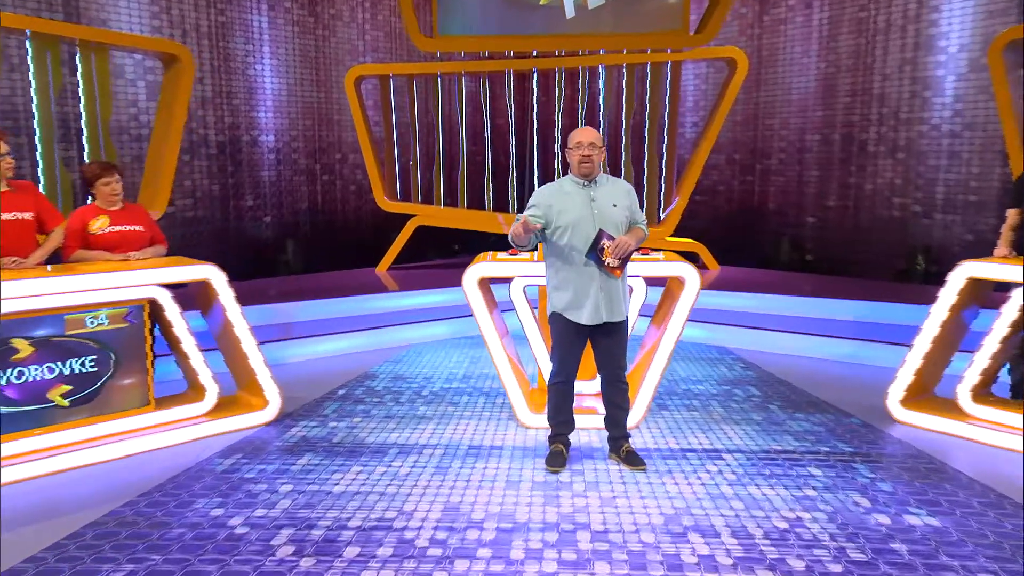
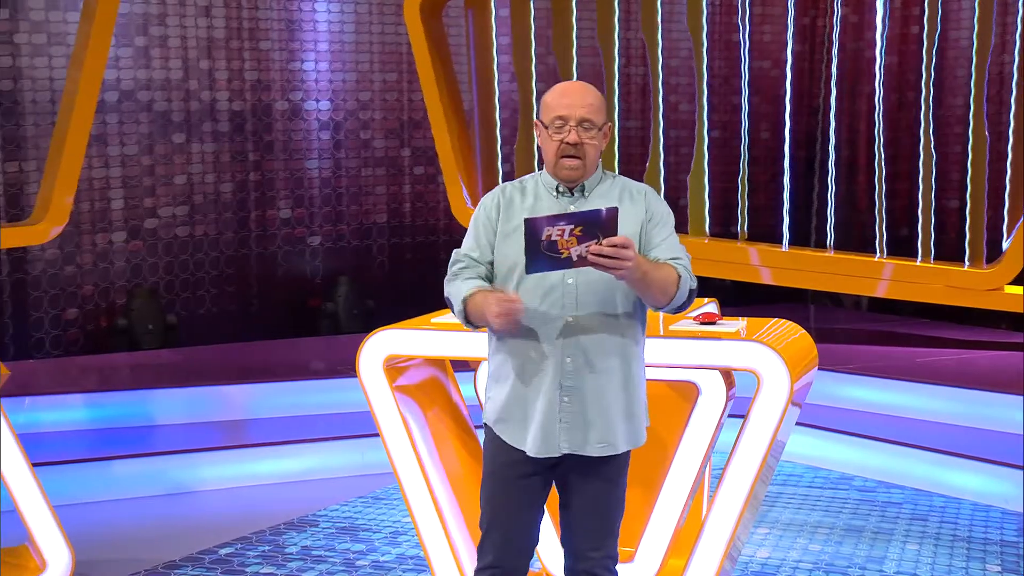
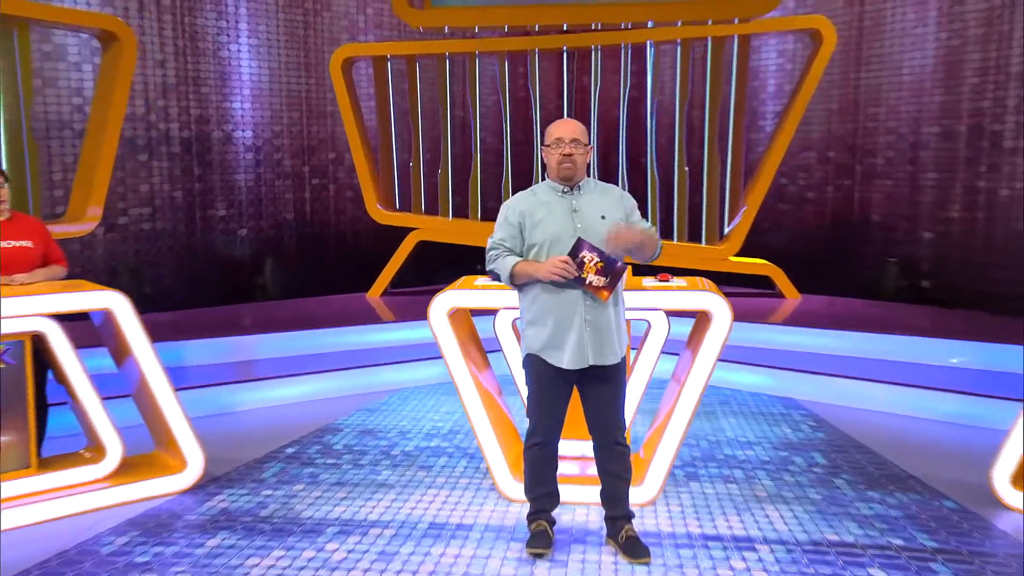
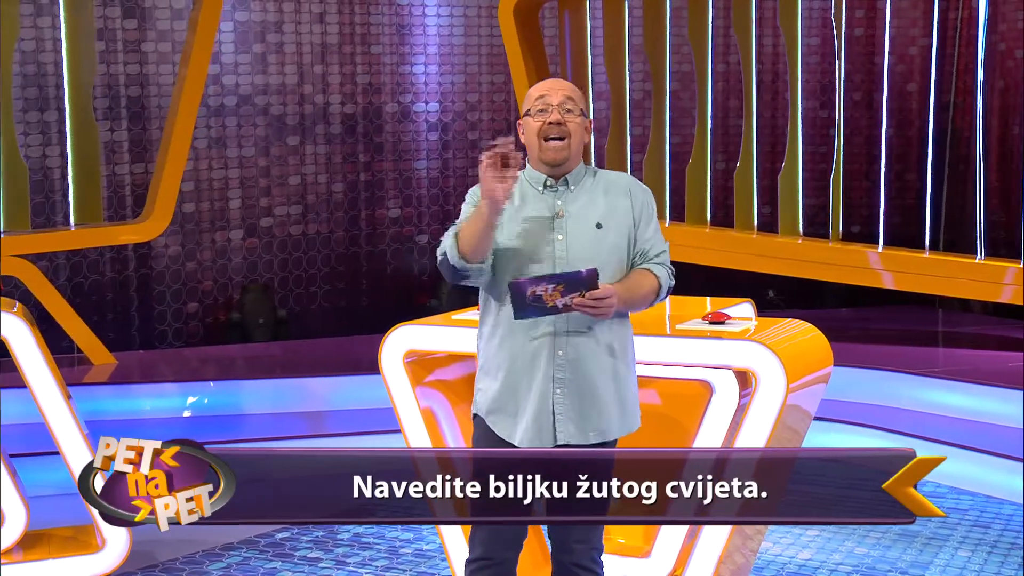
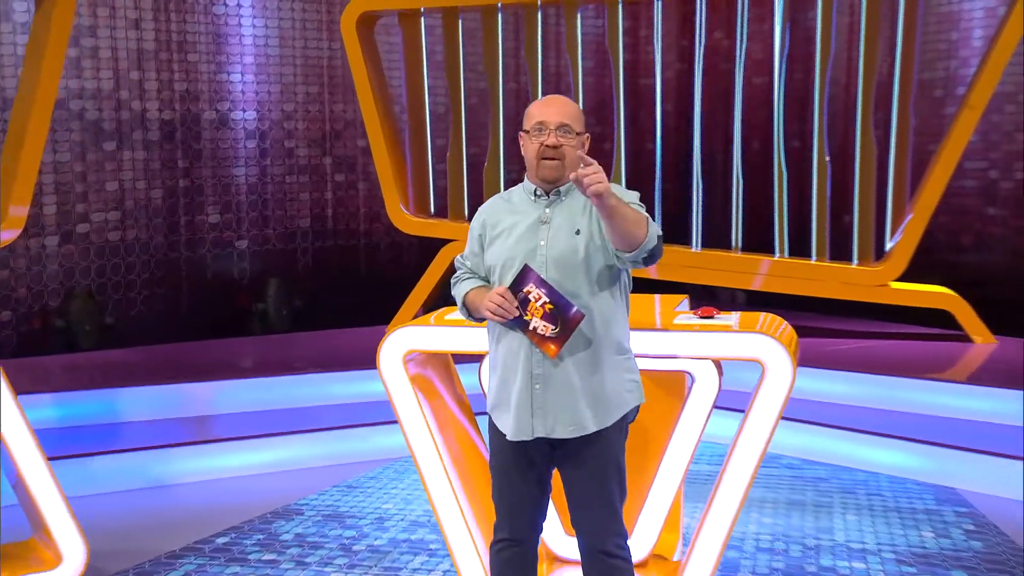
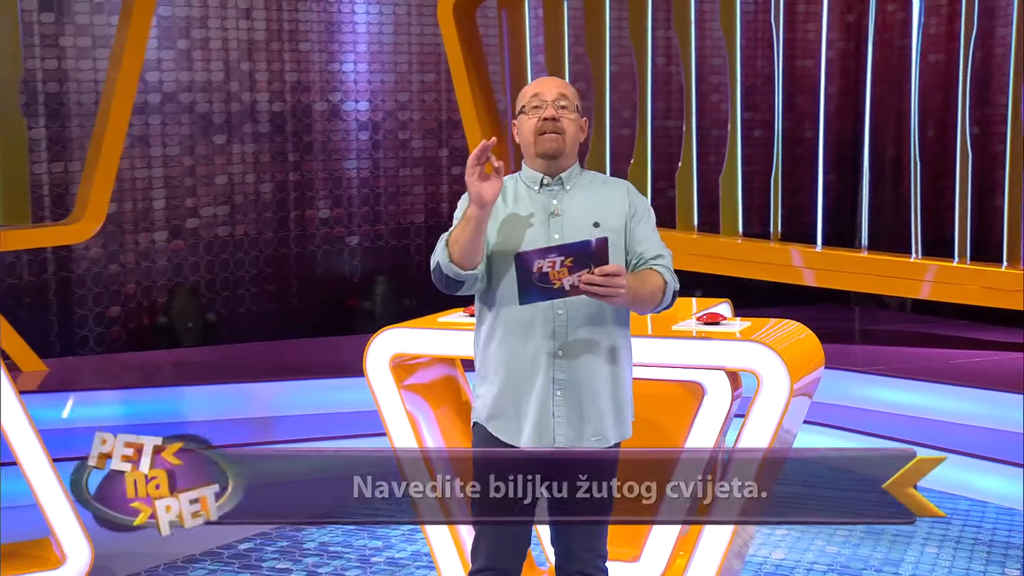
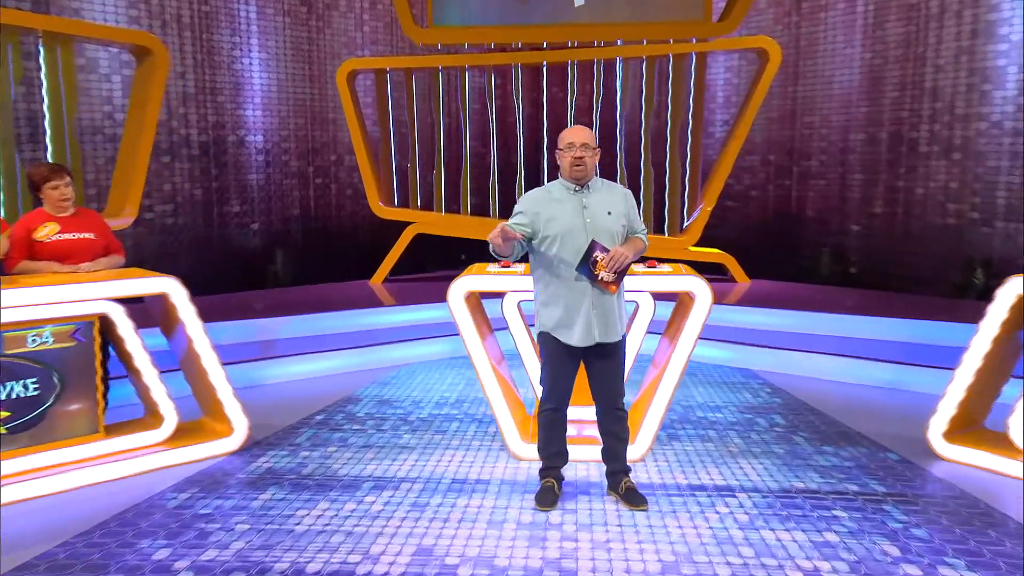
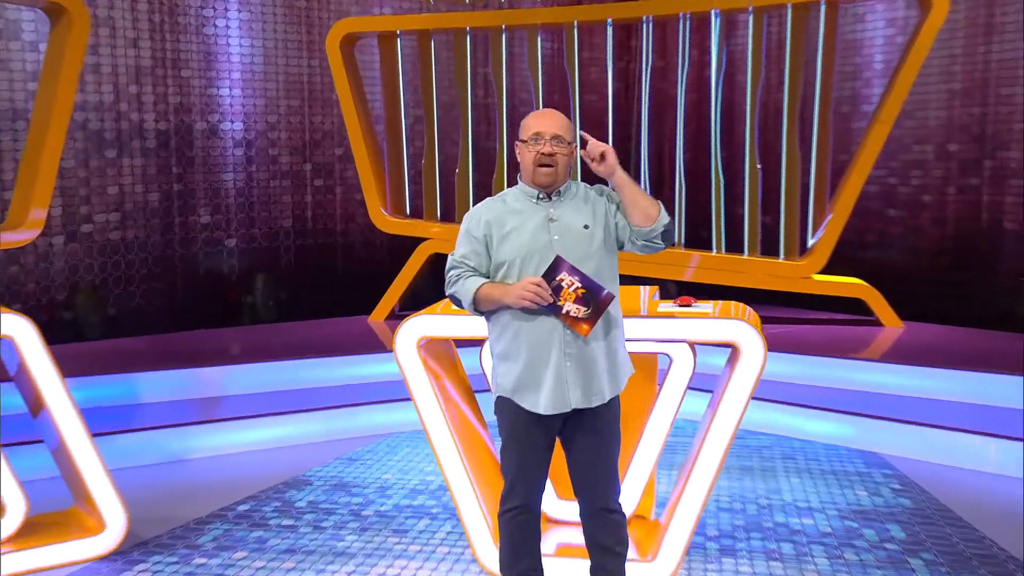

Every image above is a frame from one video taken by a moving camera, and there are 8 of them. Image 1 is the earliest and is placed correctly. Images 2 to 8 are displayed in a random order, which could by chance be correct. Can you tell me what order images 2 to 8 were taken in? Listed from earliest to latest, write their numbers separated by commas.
7, 3, 8, 5, 2, 6, 4
